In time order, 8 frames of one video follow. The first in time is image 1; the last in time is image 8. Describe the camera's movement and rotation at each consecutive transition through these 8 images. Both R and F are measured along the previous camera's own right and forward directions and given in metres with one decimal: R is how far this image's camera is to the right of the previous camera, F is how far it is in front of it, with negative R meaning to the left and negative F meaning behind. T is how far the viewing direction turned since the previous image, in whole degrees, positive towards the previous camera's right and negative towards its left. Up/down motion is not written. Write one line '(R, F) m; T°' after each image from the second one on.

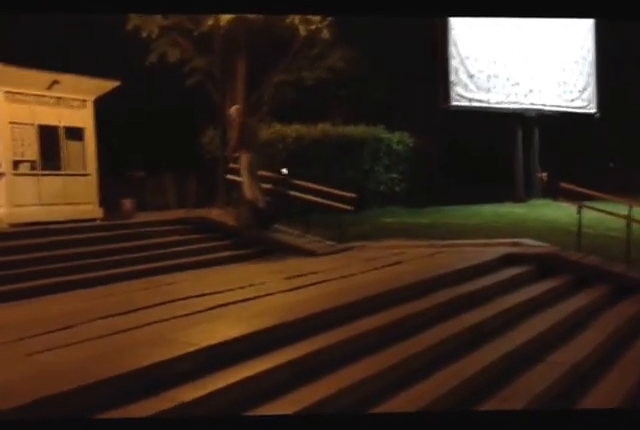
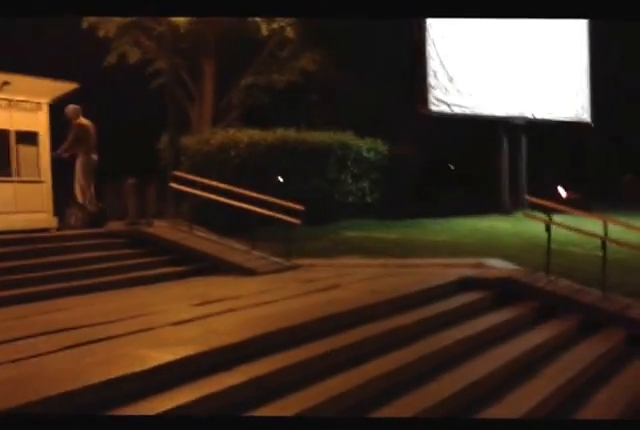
(+1.2, +1.3) m; -1°
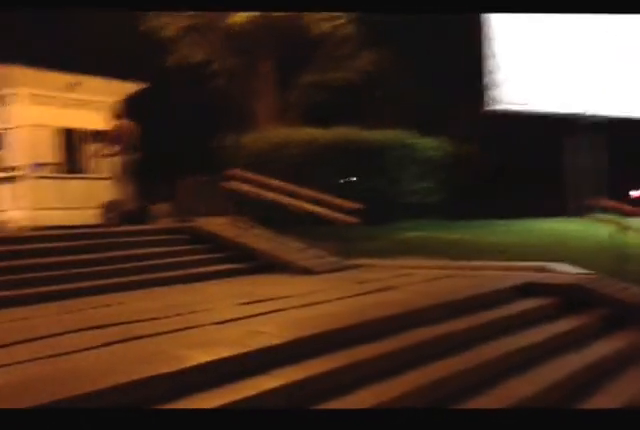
(+0.2, +0.1) m; -6°
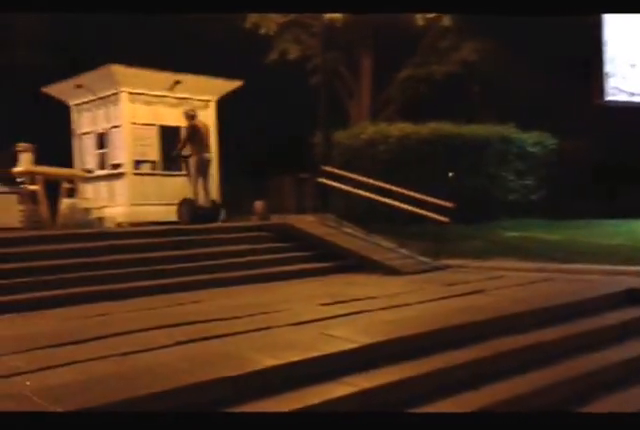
(+0.2, +0.4) m; -8°
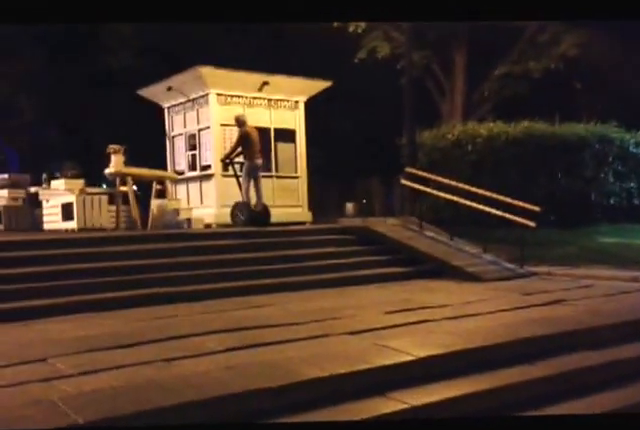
(+0.4, +0.4) m; -8°
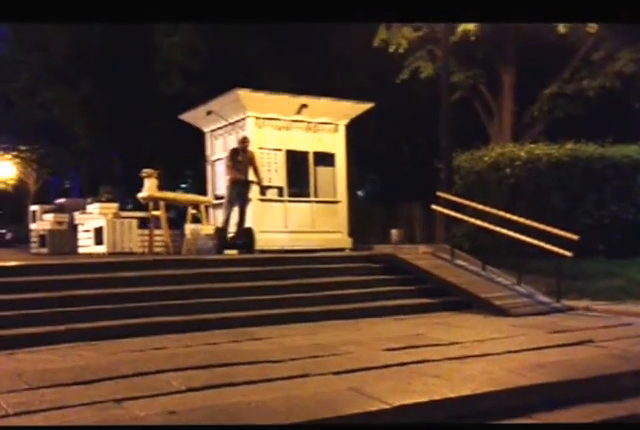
(+0.7, +0.7) m; -5°
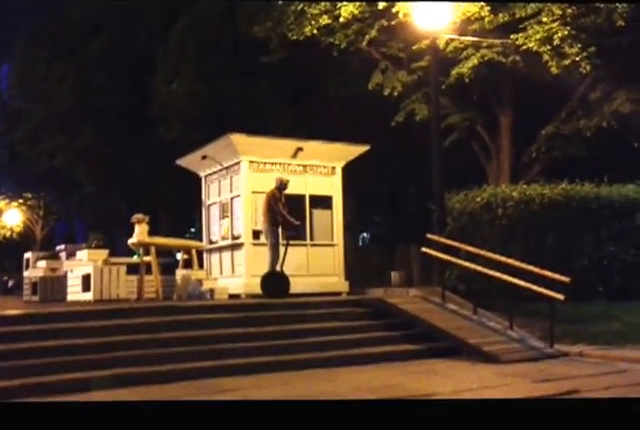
(+0.4, +0.3) m; -1°
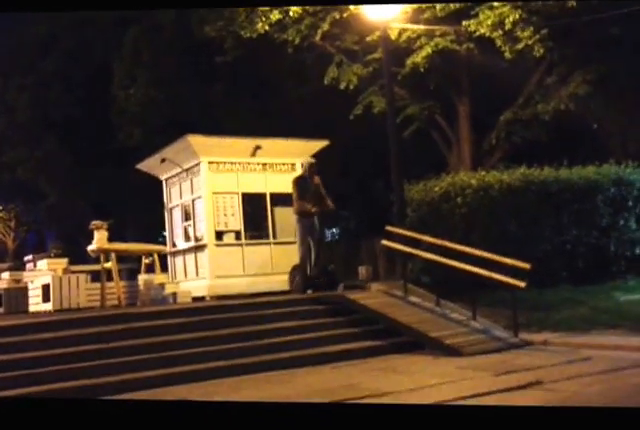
(+0.3, +0.3) m; +2°
